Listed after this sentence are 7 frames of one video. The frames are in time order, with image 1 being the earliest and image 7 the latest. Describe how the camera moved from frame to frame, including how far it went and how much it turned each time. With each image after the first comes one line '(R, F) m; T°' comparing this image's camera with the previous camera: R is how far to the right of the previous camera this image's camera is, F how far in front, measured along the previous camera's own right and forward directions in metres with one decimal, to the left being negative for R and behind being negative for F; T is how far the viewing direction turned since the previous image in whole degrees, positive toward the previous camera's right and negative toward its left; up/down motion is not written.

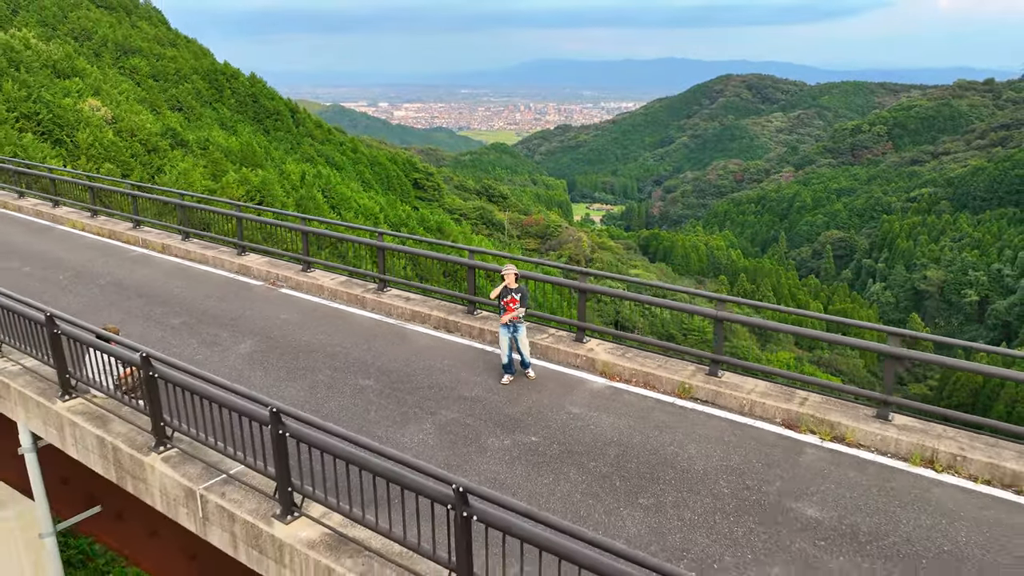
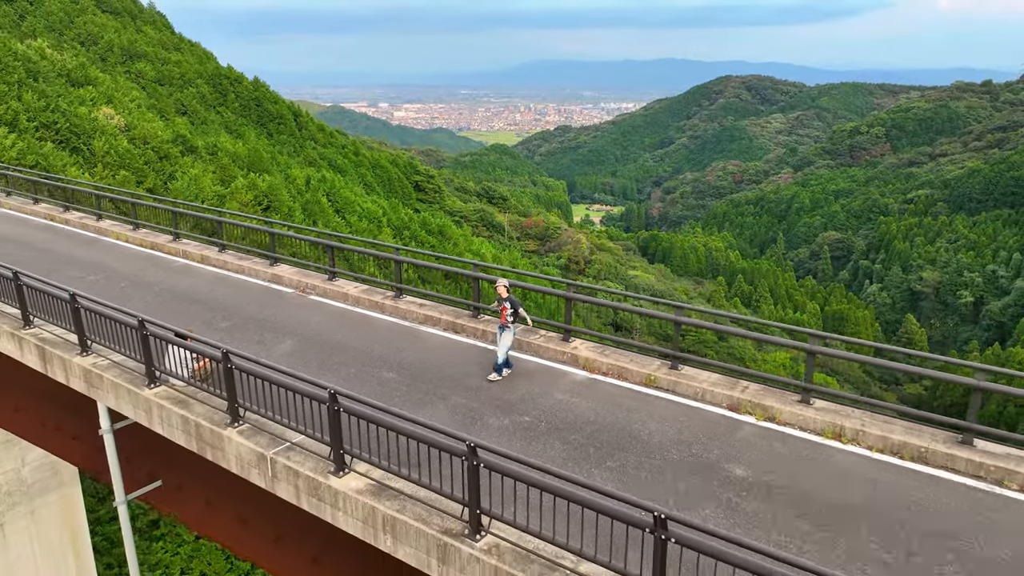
(0.0, -0.9) m; 0°
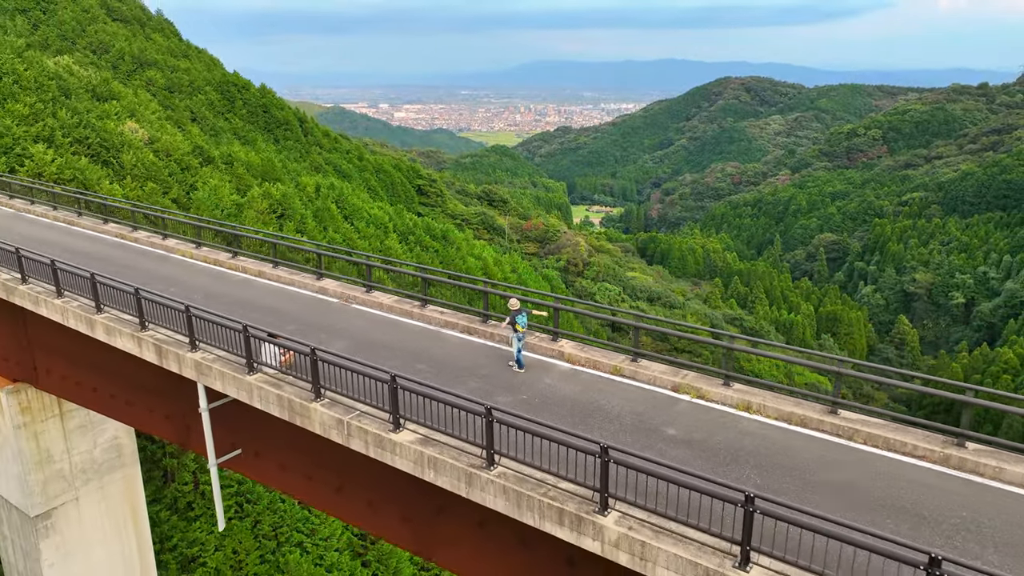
(0.0, -1.7) m; 0°
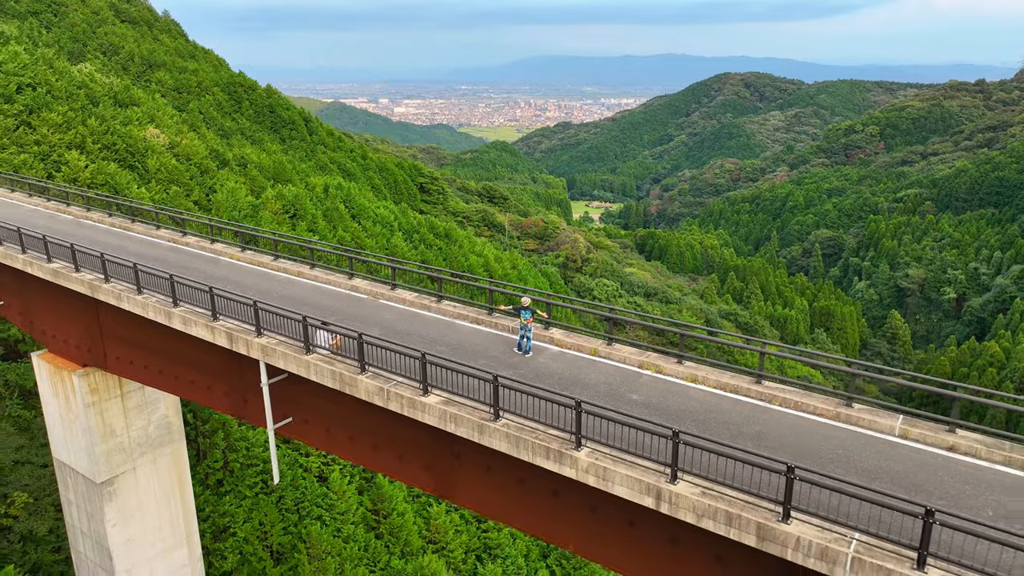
(0.0, -1.7) m; 0°
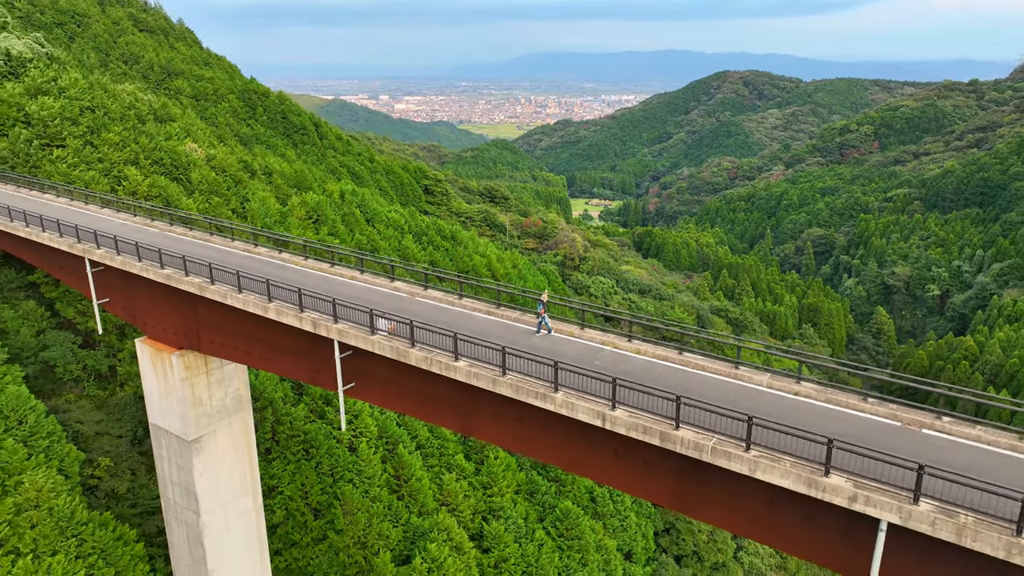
(0.0, -3.5) m; 0°
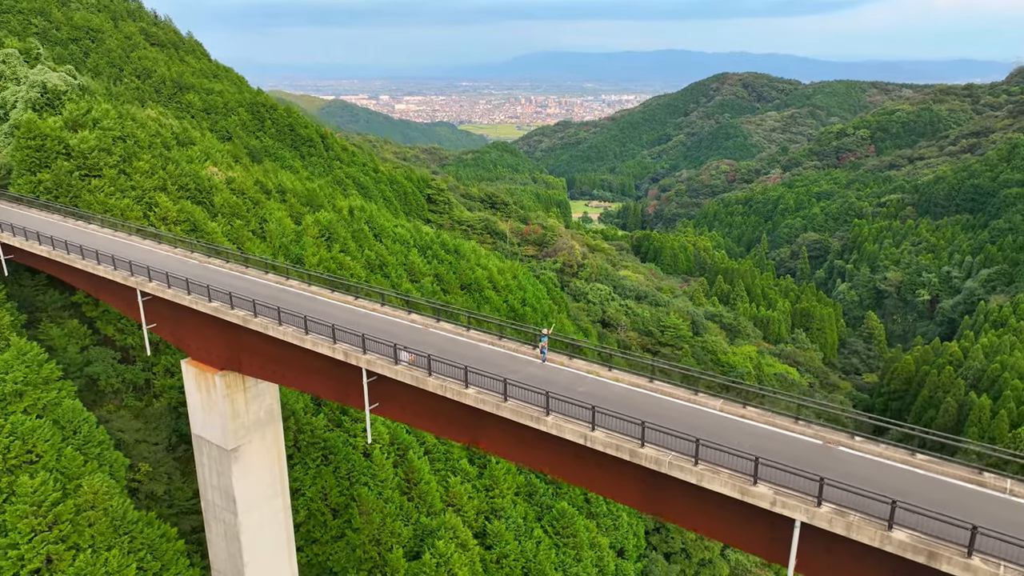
(0.0, -2.3) m; 0°
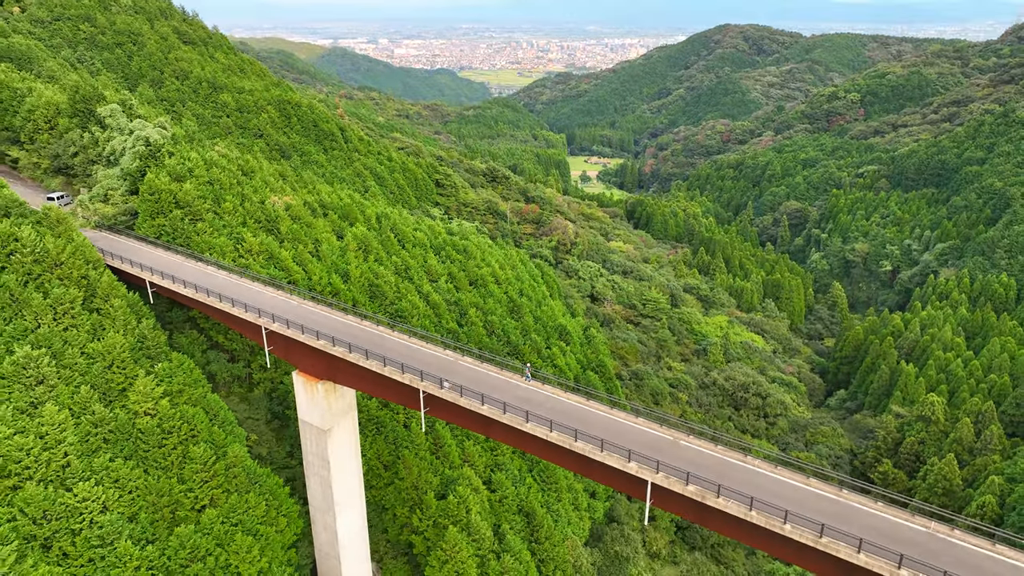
(+0.2, -9.4) m; 0°
